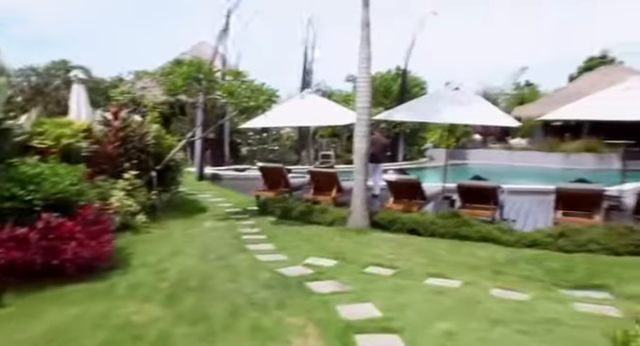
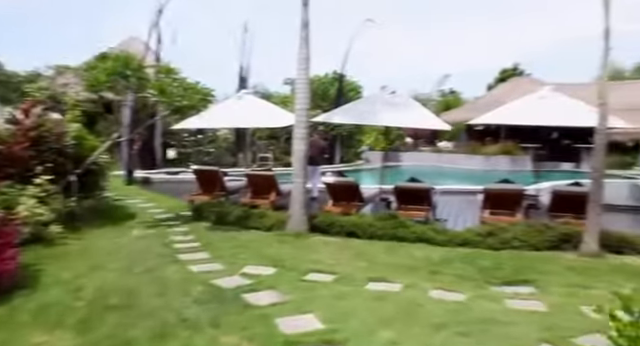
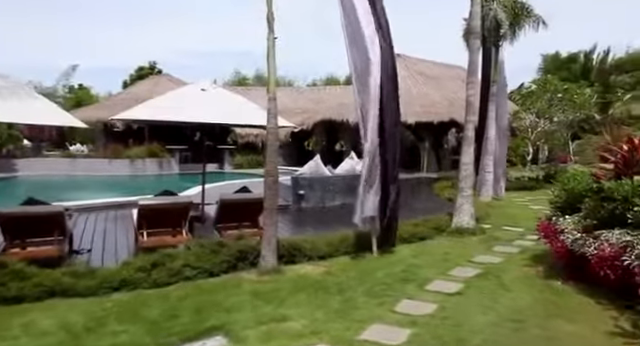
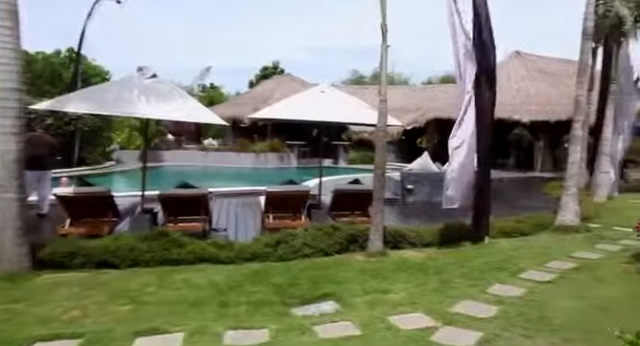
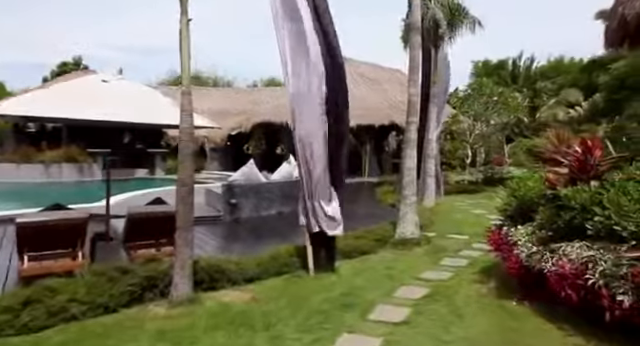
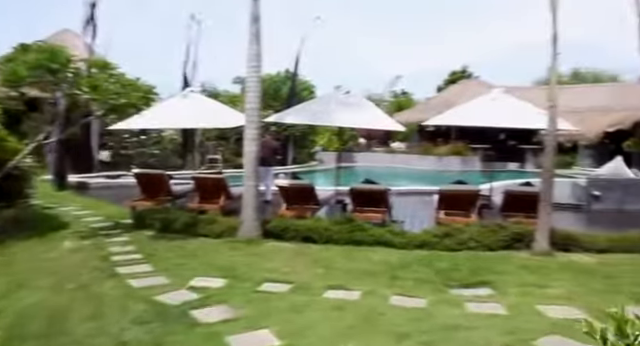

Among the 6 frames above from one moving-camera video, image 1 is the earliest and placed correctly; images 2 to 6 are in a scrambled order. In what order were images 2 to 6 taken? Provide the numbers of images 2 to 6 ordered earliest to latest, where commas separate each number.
2, 6, 4, 3, 5
